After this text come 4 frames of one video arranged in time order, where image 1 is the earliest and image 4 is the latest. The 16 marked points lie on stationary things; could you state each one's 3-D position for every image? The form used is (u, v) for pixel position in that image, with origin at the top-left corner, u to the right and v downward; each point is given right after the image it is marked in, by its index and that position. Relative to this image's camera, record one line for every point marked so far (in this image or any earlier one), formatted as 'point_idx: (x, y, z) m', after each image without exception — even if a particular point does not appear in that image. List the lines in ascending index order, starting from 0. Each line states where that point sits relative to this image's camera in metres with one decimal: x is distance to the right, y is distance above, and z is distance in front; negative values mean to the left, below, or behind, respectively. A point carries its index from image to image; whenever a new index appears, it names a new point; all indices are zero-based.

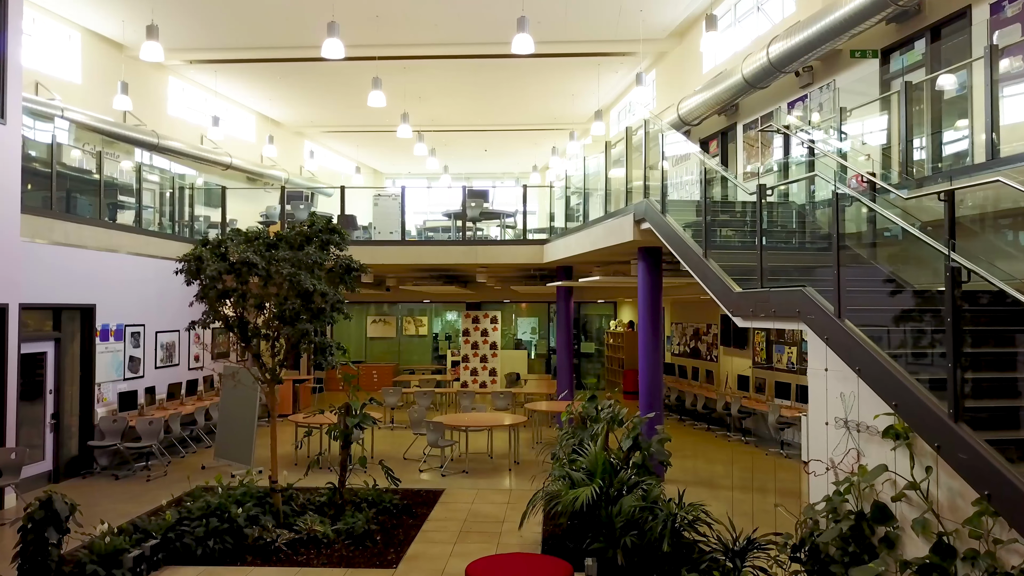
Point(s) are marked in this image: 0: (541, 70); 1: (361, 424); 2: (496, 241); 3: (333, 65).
0: (+0.5, +4.1, +15.0) m
1: (-1.3, -1.2, +7.0) m
2: (-0.2, +0.7, +12.1) m
3: (-3.3, +4.2, +14.9) m
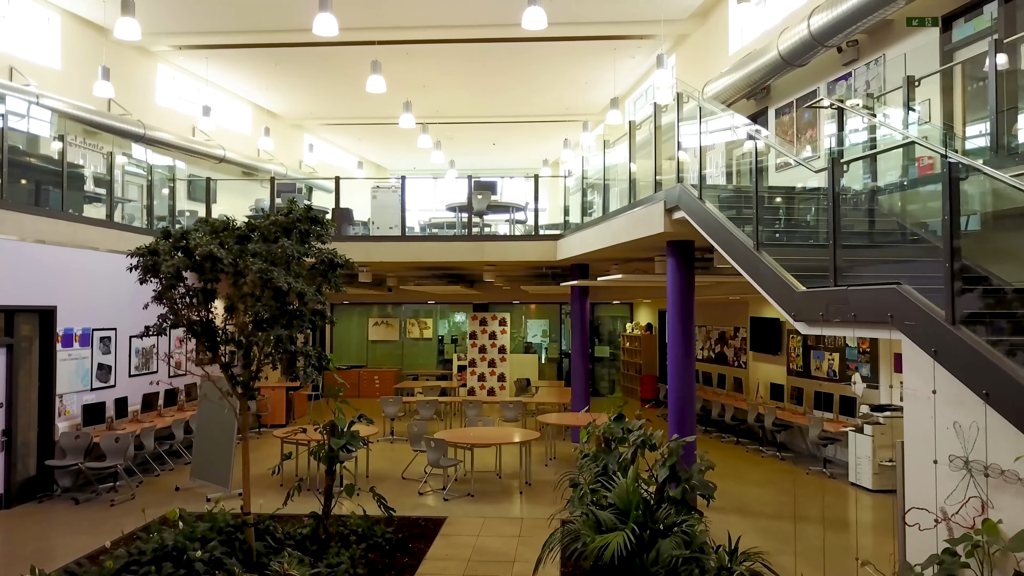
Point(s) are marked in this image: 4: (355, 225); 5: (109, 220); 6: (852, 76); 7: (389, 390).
0: (+0.7, +4.1, +14.0) m
1: (-1.2, -1.2, +6.1) m
2: (-0.1, +0.7, +11.1) m
3: (-3.2, +4.2, +14.0) m
4: (-2.2, +0.9, +11.2) m
5: (-4.5, +0.8, +8.9) m
6: (+3.8, +2.4, +8.9) m
7: (-2.5, -2.1, +16.5) m
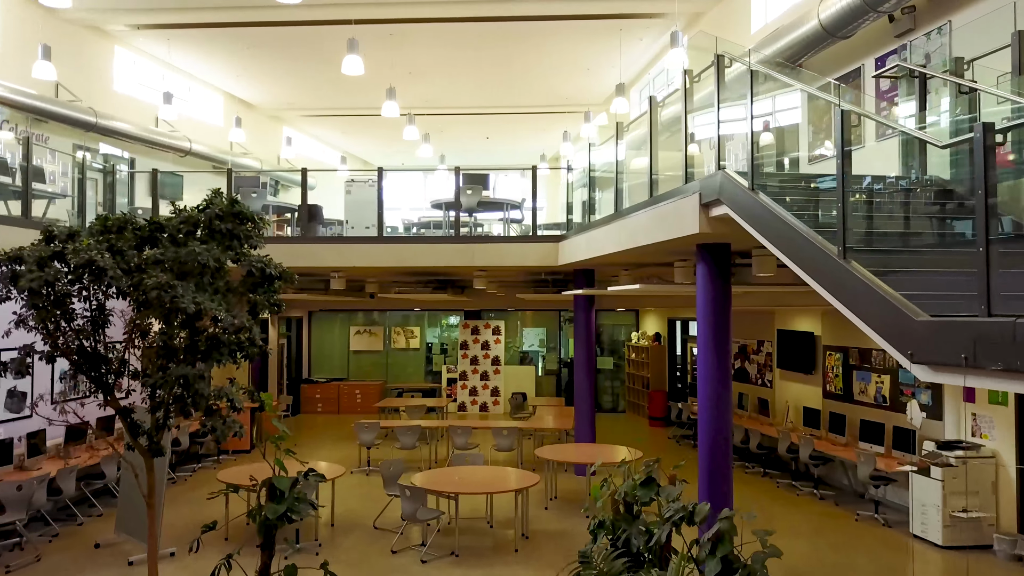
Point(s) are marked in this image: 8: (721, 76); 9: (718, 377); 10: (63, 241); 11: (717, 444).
0: (+0.6, +4.0, +12.6) m
1: (-1.3, -1.3, +4.6) m
2: (-0.2, +0.6, +9.7) m
3: (-3.2, +4.0, +12.6) m
4: (-2.3, +0.8, +9.8) m
5: (-4.6, +0.7, +7.5) m
6: (+3.7, +2.3, +7.6) m
7: (-2.6, -2.2, +15.1) m
8: (+1.4, +1.5, +5.6) m
9: (+1.5, -0.7, +5.9) m
10: (-2.3, +0.2, +4.1) m
11: (+1.5, -1.2, +5.9) m
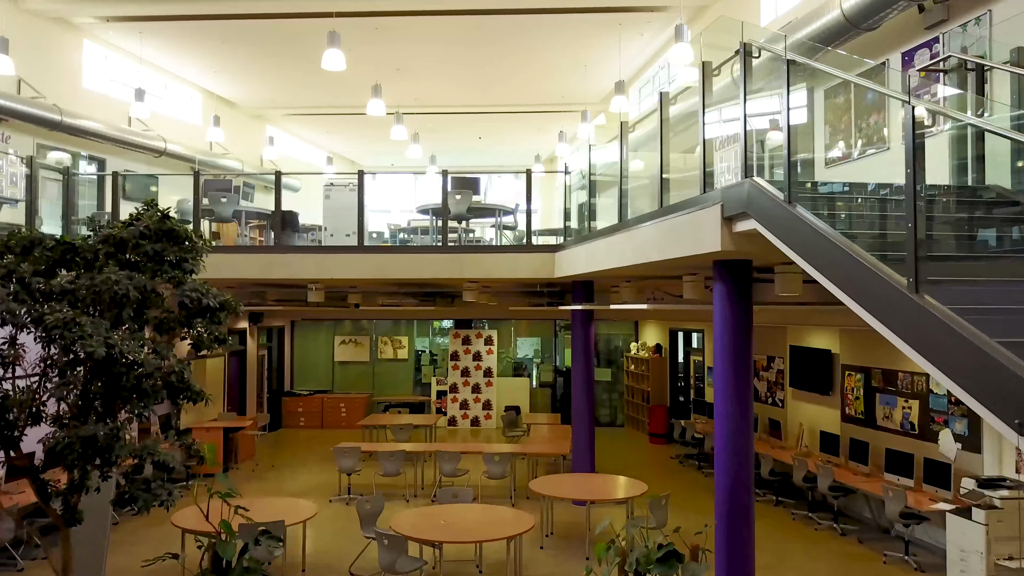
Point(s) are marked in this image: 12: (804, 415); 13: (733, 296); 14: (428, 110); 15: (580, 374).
0: (+0.5, +3.8, +11.9) m
1: (-1.3, -1.4, +3.9) m
2: (-0.2, +0.4, +9.0) m
3: (-3.3, +3.9, +11.8) m
4: (-2.4, +0.6, +9.1) m
5: (-4.6, +0.5, +6.7) m
6: (+3.7, +2.1, +6.9) m
7: (-2.8, -2.3, +14.3) m
8: (+1.4, +1.3, +4.8) m
9: (+1.5, -0.8, +5.2) m
10: (-2.4, +0.1, +3.4) m
11: (+1.4, -1.3, +5.1) m
12: (+3.3, -1.4, +9.0) m
13: (+1.4, 0.0, +5.2) m
14: (-1.7, +3.6, +16.3) m
15: (+0.8, -1.0, +9.4) m
